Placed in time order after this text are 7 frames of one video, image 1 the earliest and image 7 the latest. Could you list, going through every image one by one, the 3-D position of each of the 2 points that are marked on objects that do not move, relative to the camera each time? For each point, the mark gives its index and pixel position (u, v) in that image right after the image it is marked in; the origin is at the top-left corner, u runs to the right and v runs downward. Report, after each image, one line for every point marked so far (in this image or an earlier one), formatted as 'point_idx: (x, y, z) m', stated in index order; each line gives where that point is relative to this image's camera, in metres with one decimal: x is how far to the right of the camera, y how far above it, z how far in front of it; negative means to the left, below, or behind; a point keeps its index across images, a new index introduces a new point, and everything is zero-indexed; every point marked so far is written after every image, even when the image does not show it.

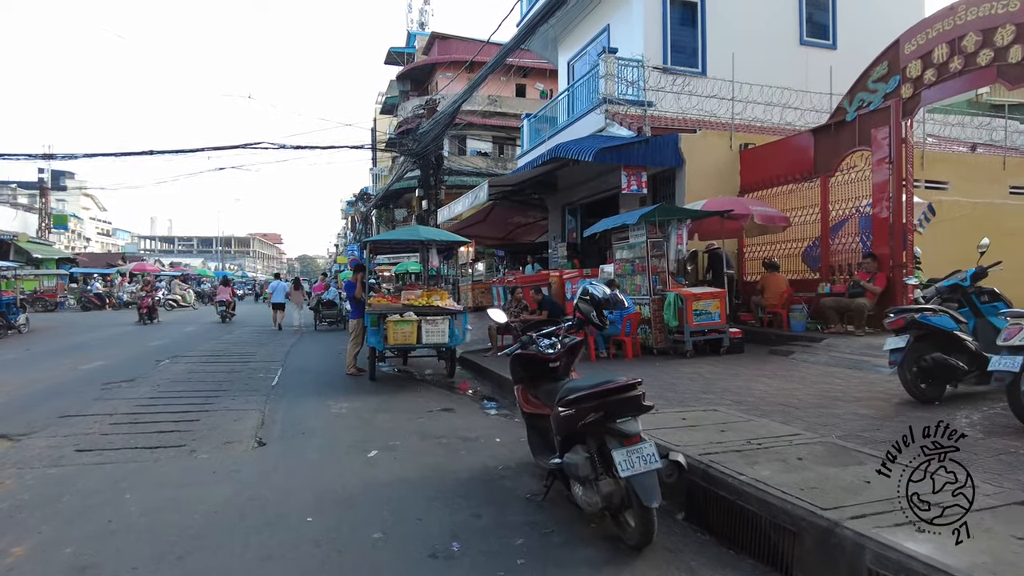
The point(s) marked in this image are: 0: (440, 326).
0: (-0.9, -0.5, +8.1) m
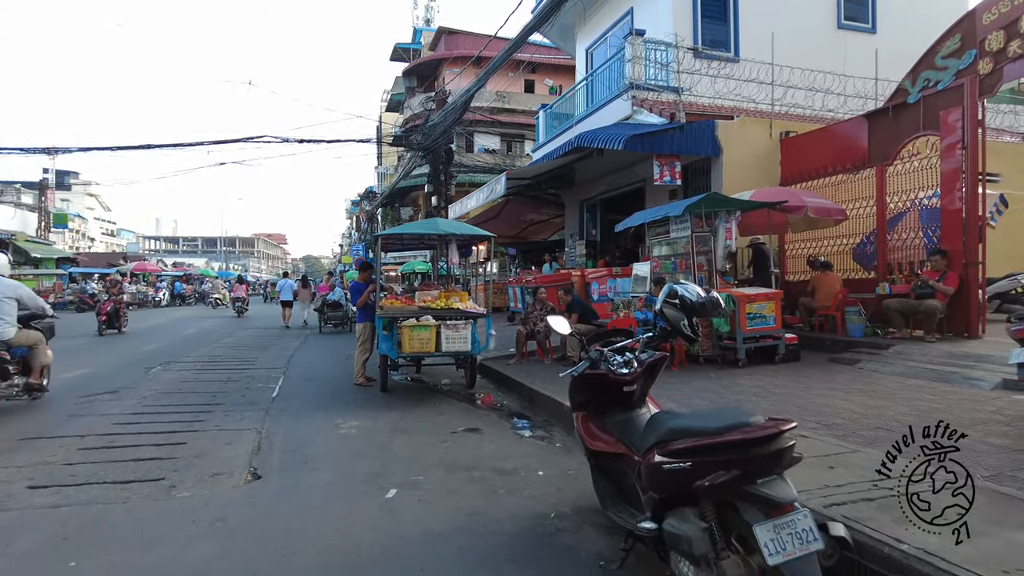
0: (-0.5, -0.5, +7.1) m
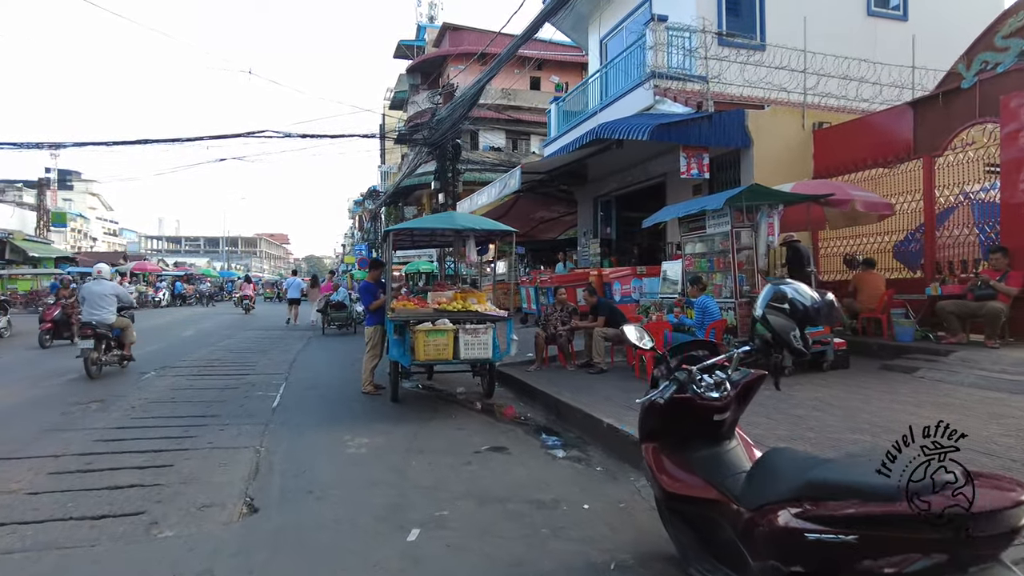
0: (-0.3, -0.5, +6.4) m
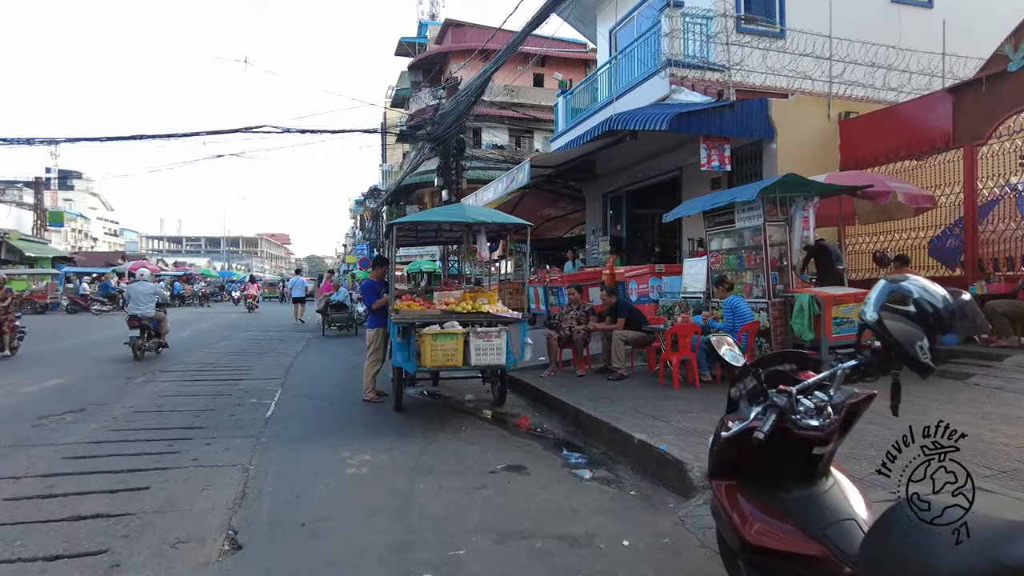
0: (-0.1, -0.5, +5.9) m
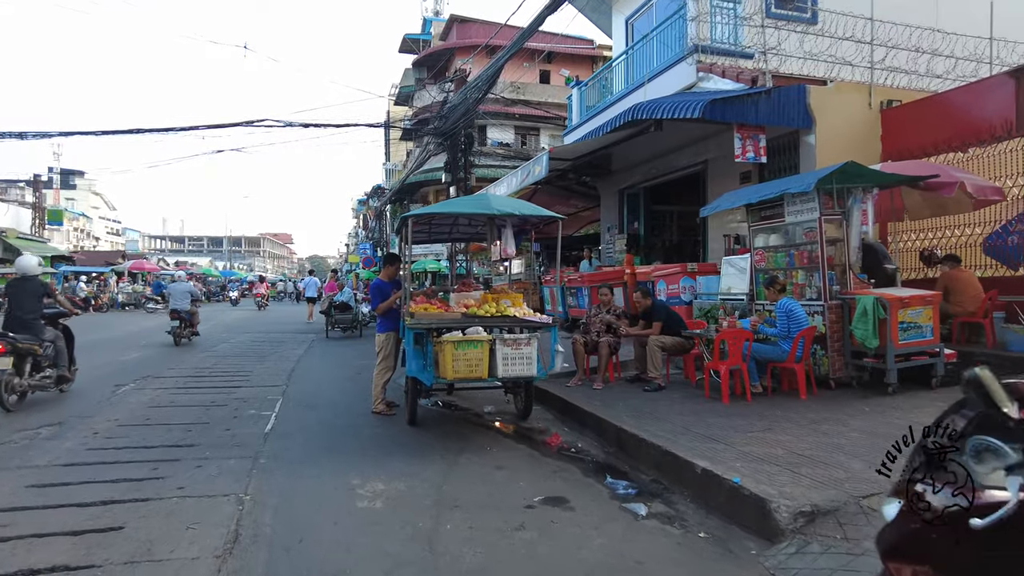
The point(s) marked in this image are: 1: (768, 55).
0: (+0.1, -0.5, +5.2) m
1: (+3.7, +3.4, +9.9) m
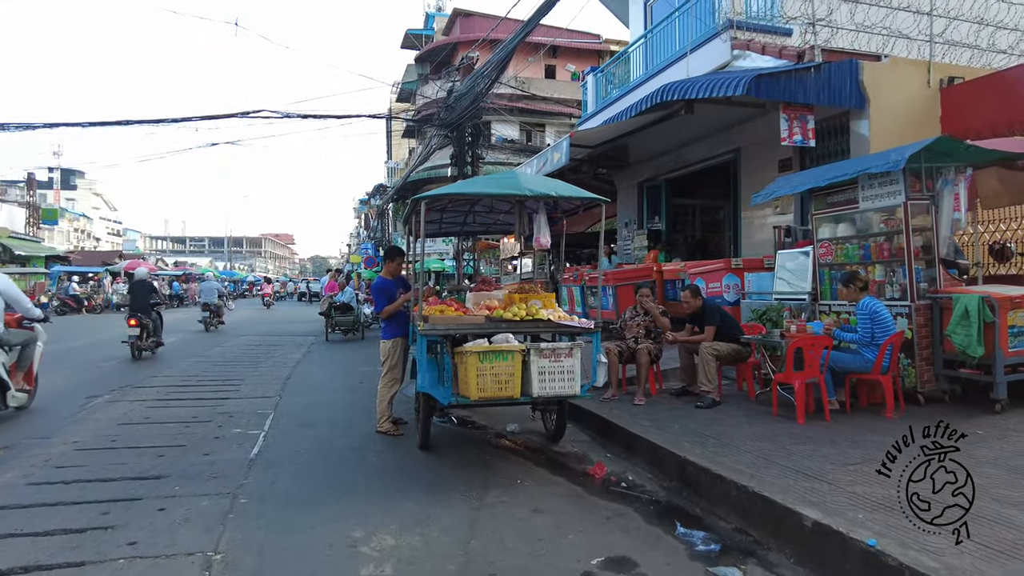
0: (+0.3, -0.5, +4.2) m
1: (+3.9, +3.4, +8.9) m
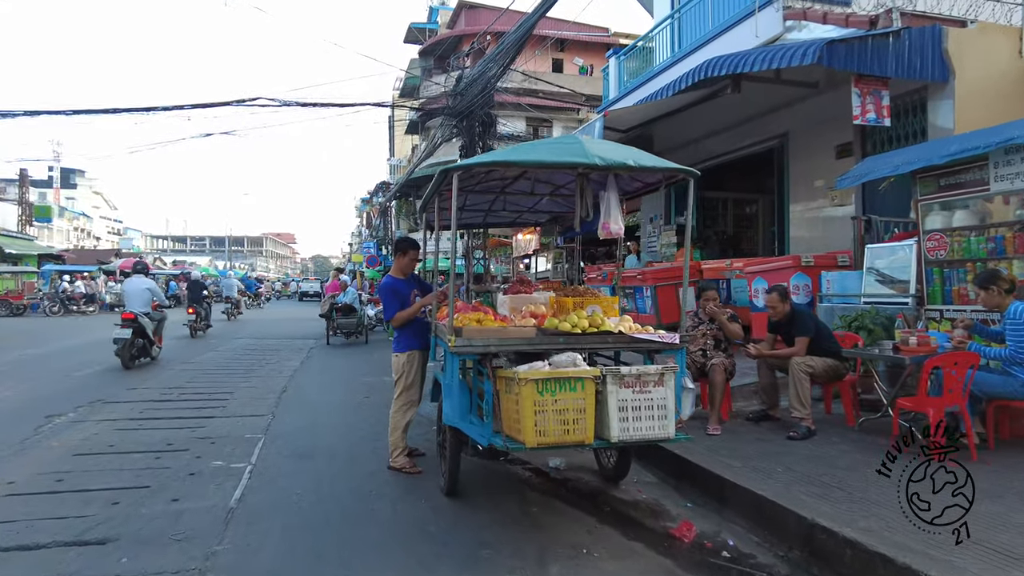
0: (+0.6, -0.5, +3.1) m
1: (+4.3, +3.4, +7.8) m
